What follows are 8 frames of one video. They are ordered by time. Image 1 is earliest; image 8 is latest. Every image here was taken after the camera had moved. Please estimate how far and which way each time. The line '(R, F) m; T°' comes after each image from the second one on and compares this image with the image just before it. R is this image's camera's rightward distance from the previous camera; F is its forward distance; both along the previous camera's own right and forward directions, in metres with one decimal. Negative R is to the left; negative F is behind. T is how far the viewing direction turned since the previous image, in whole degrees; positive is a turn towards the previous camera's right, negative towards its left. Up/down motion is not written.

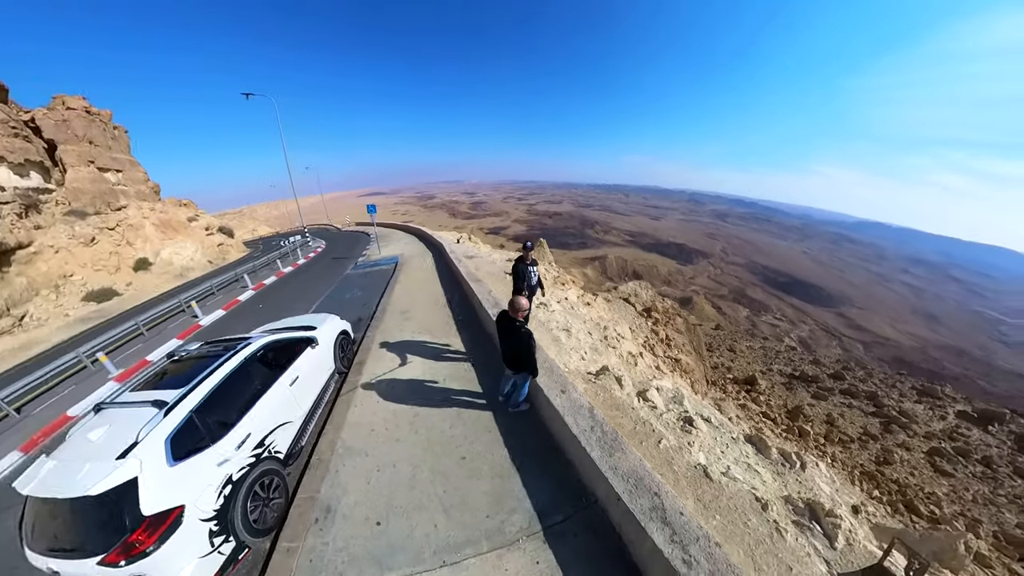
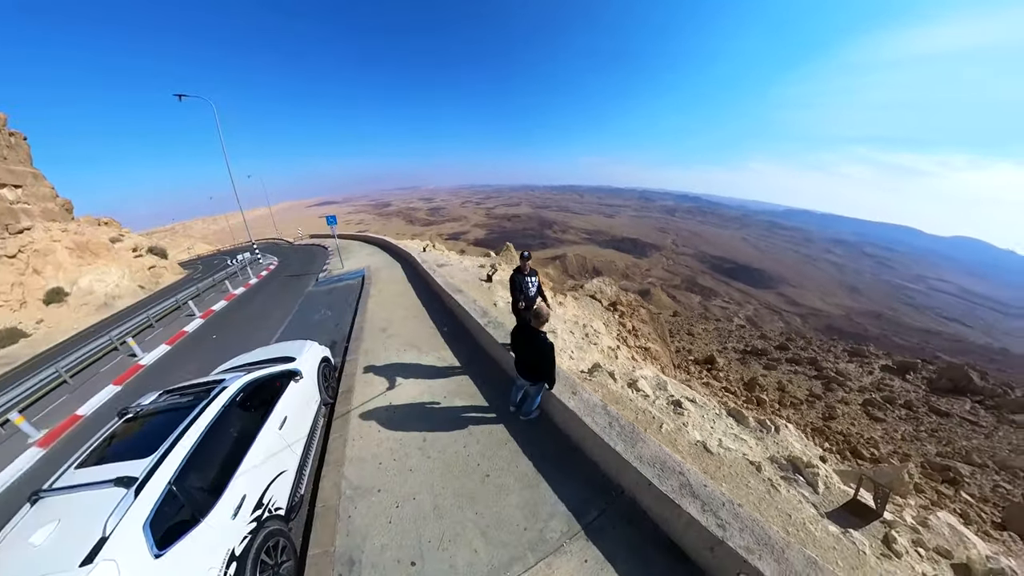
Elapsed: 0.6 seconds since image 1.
(-0.5, 0.0) m; +8°
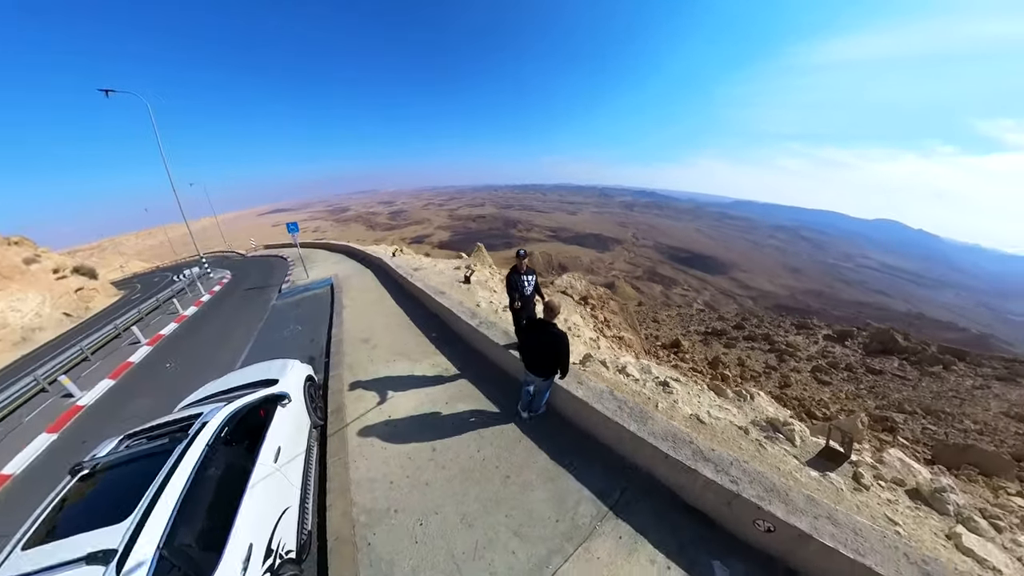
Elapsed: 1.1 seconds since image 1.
(-0.5, 0.0) m; +7°
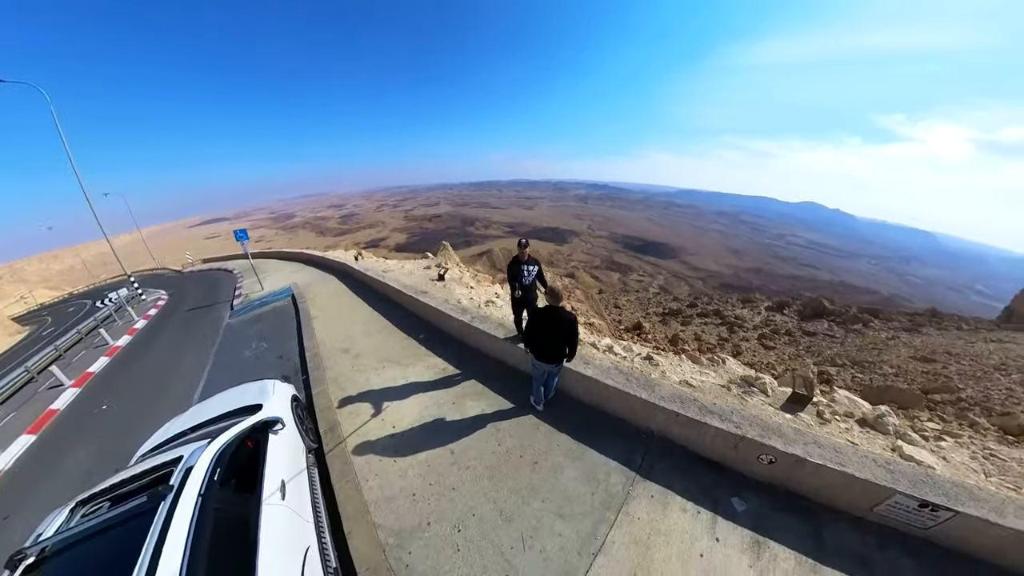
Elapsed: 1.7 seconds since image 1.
(-0.6, 0.0) m; +9°
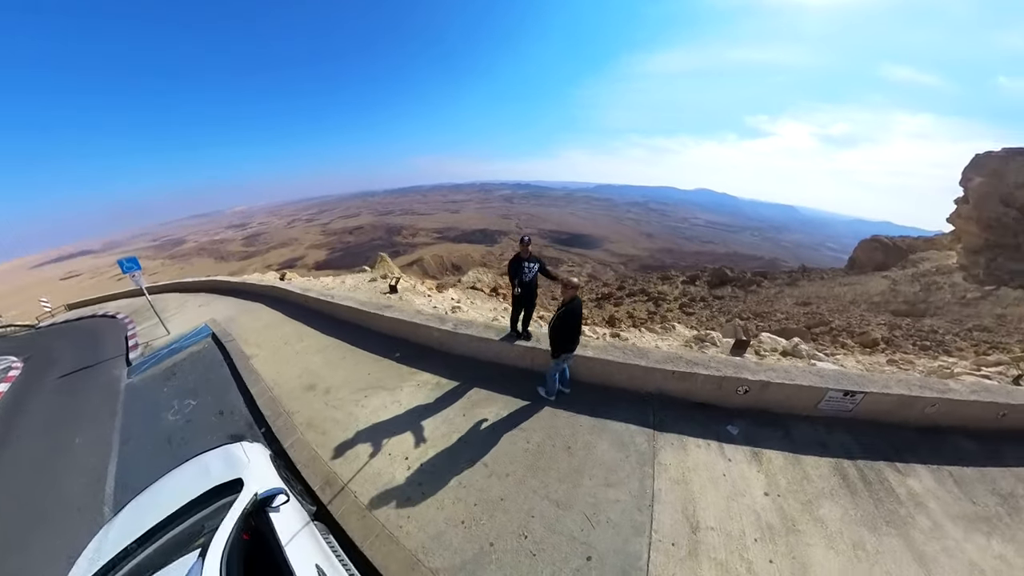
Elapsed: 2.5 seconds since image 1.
(-1.0, -0.1) m; +15°
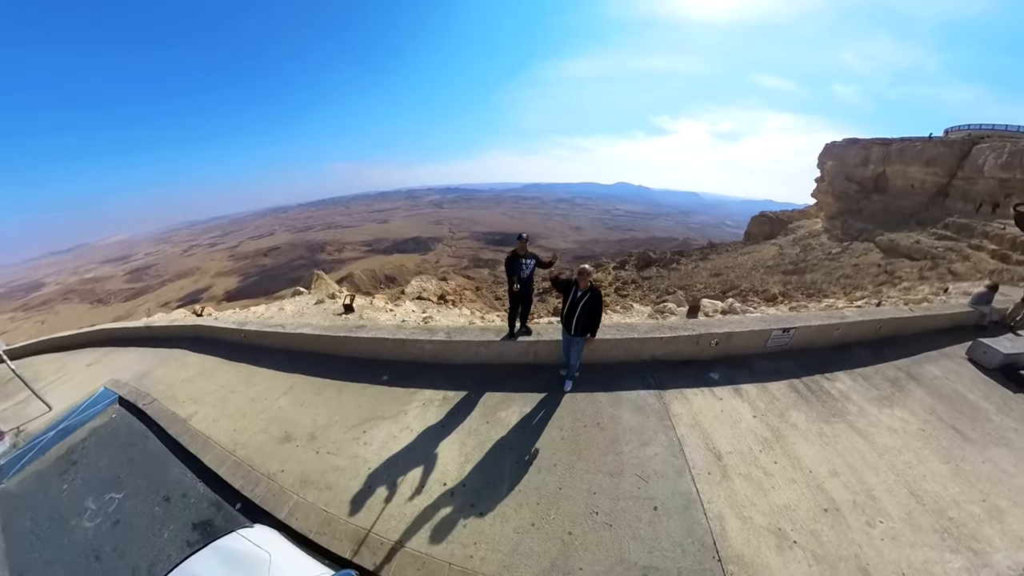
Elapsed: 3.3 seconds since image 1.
(-1.1, -0.1) m; +14°
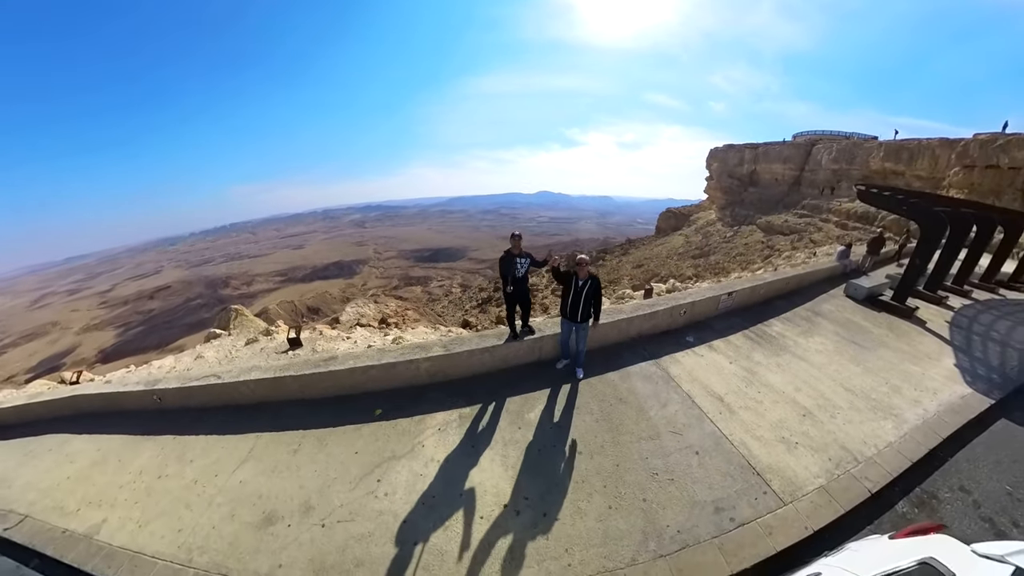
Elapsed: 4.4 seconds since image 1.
(-1.3, 0.0) m; +16°
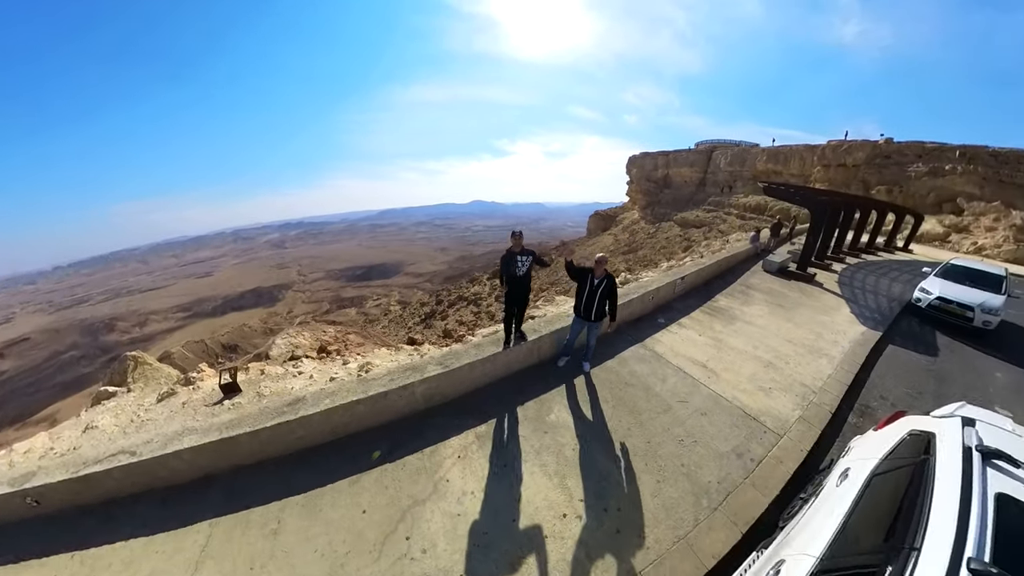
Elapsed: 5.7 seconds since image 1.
(-1.1, +0.1) m; +14°
